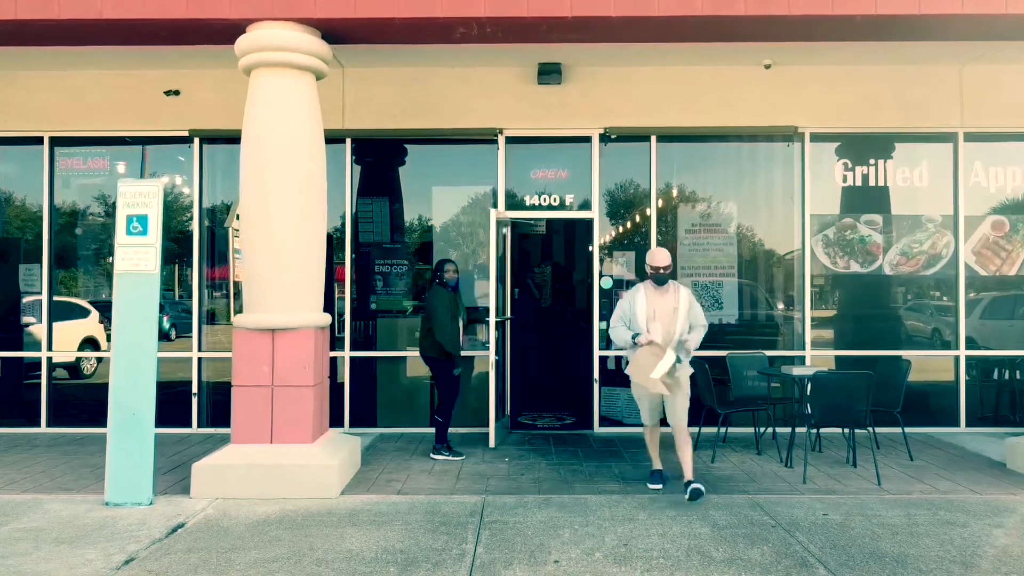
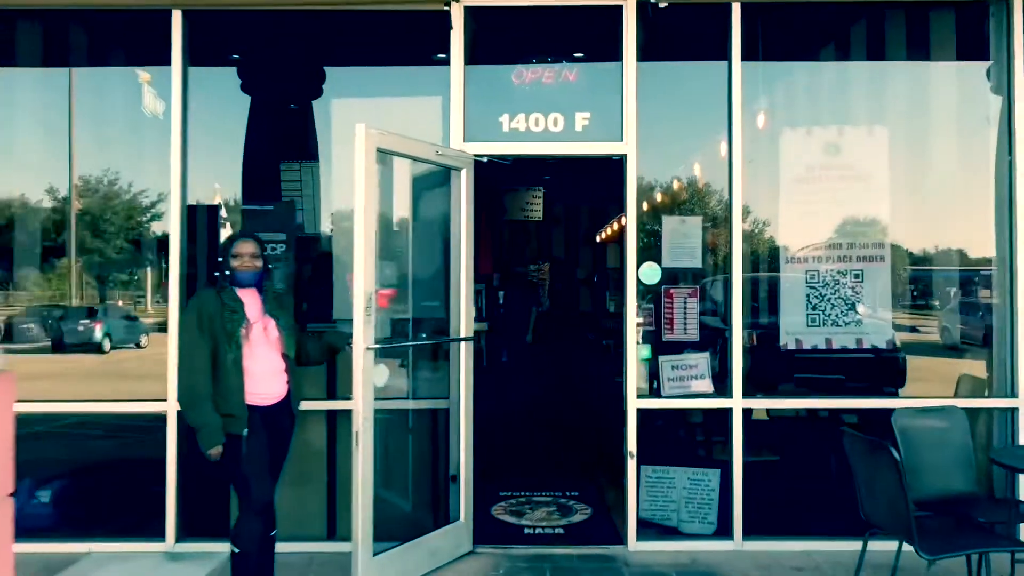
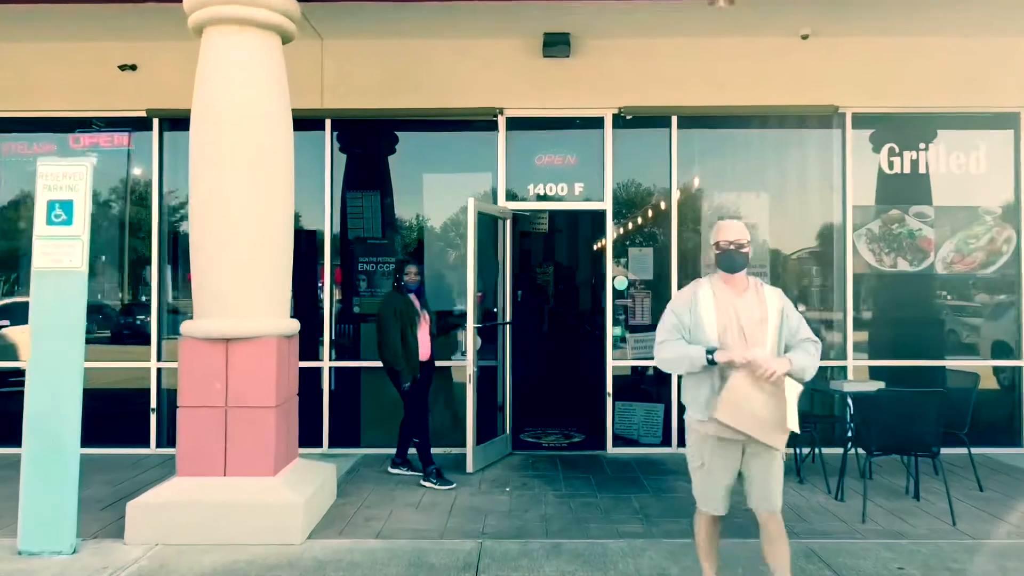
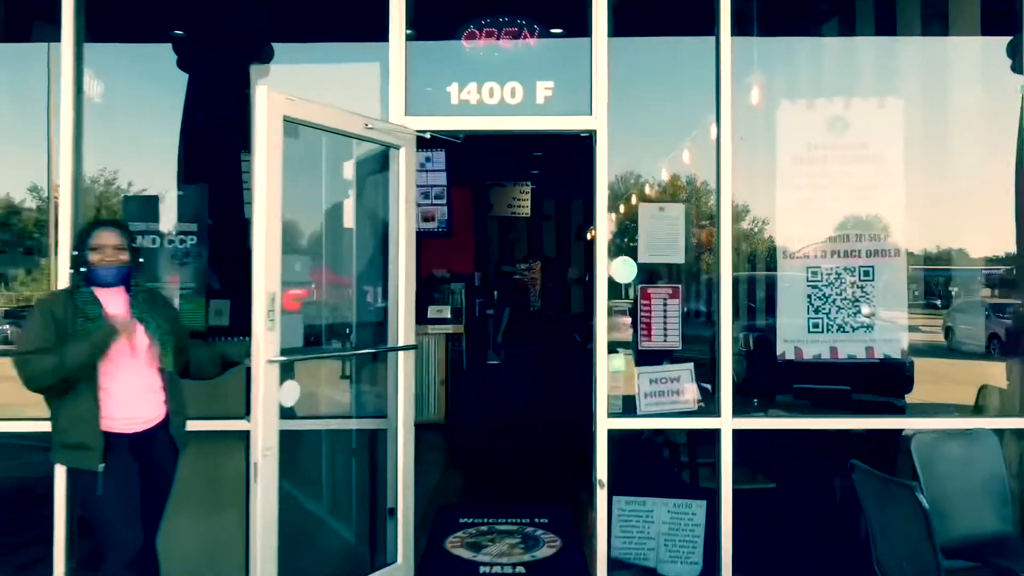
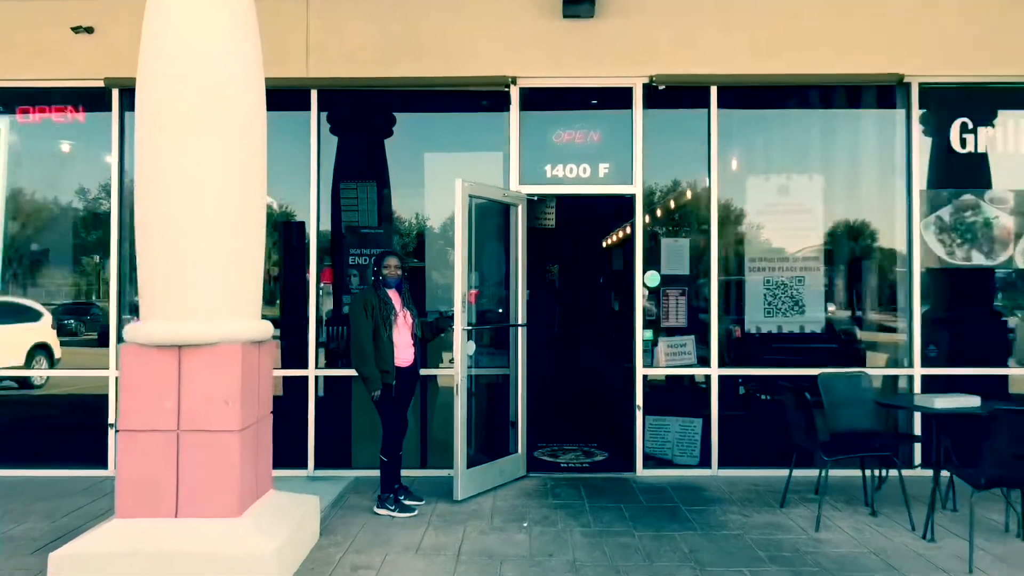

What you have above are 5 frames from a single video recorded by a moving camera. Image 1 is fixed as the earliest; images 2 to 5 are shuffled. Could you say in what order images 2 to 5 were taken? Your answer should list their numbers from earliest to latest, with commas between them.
3, 5, 2, 4
